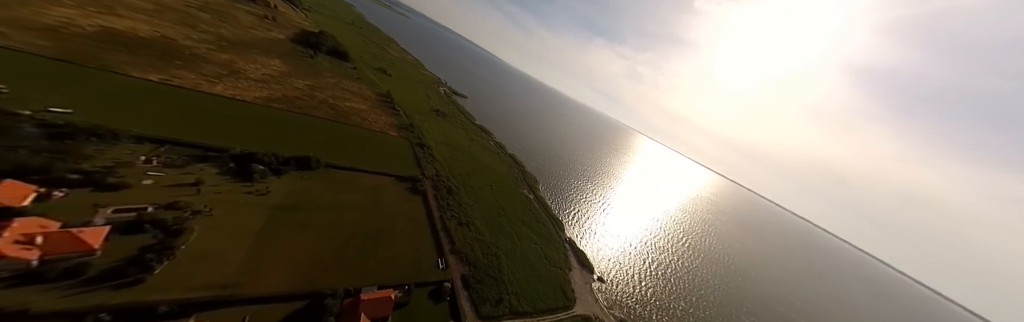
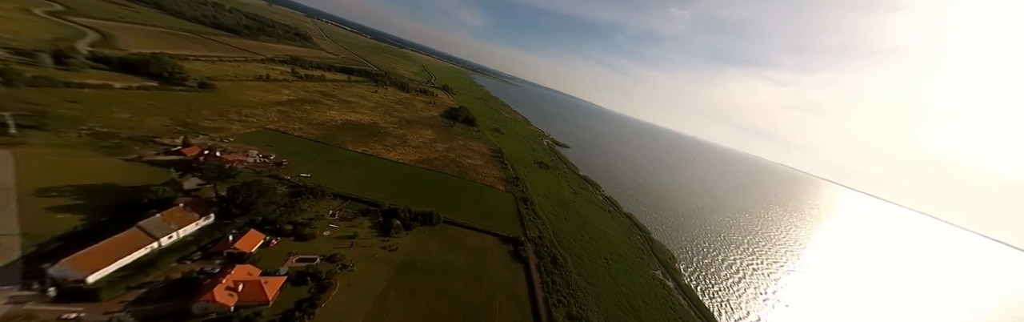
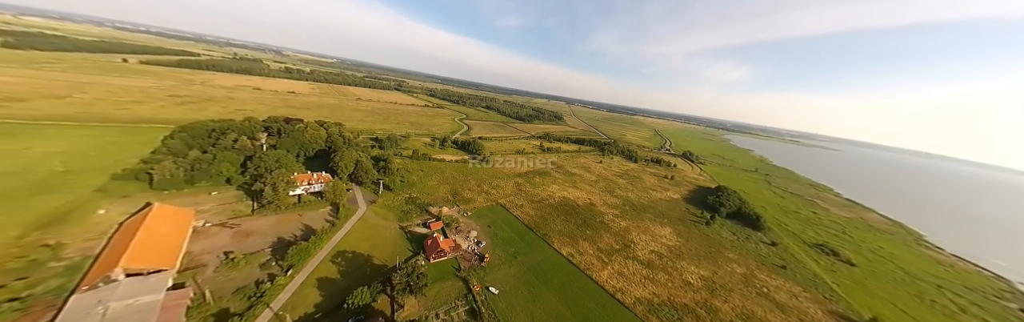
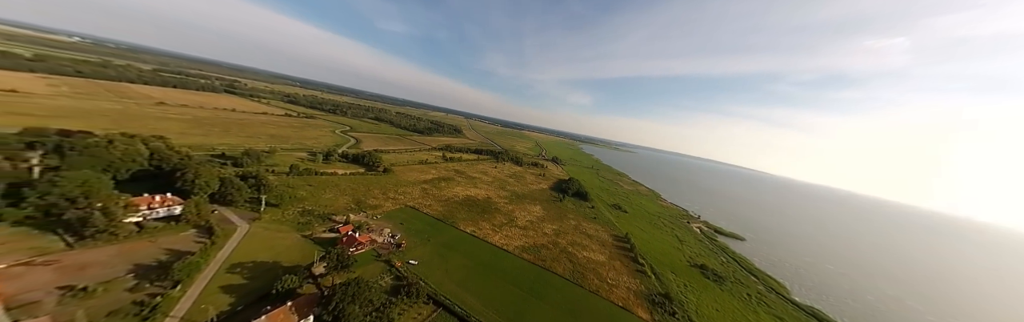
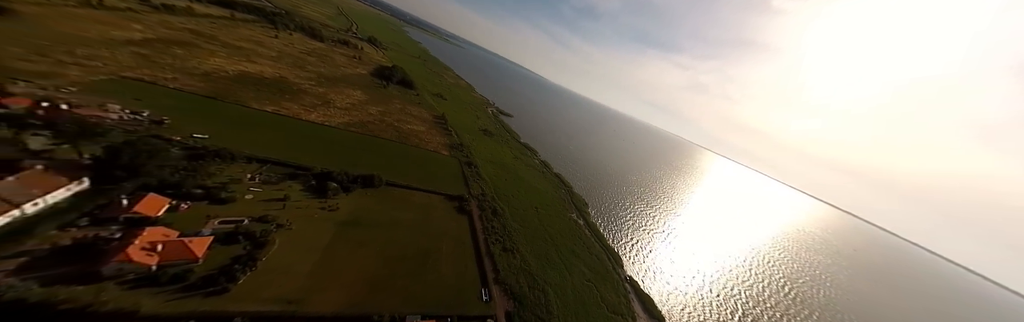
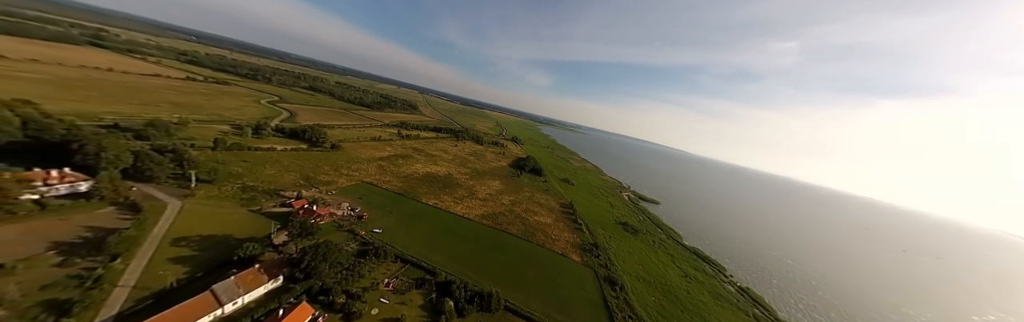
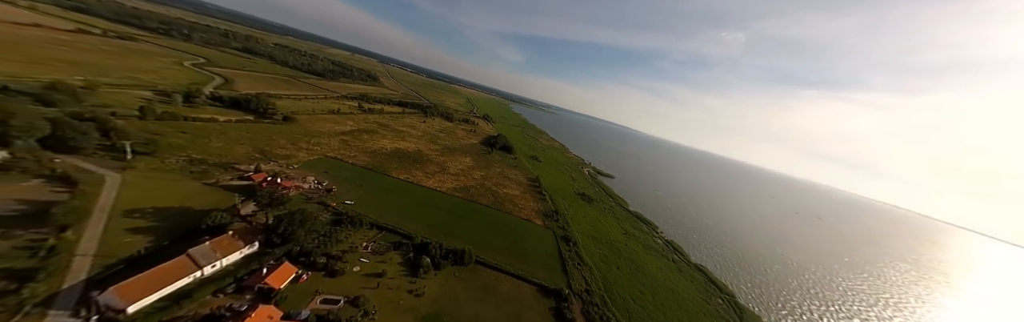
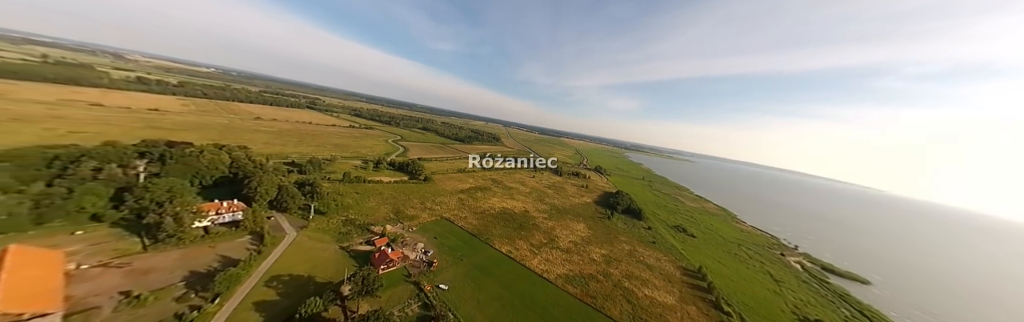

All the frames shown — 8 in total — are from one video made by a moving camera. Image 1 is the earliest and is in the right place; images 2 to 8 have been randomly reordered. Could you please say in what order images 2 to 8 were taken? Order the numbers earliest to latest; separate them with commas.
5, 2, 7, 6, 4, 8, 3
